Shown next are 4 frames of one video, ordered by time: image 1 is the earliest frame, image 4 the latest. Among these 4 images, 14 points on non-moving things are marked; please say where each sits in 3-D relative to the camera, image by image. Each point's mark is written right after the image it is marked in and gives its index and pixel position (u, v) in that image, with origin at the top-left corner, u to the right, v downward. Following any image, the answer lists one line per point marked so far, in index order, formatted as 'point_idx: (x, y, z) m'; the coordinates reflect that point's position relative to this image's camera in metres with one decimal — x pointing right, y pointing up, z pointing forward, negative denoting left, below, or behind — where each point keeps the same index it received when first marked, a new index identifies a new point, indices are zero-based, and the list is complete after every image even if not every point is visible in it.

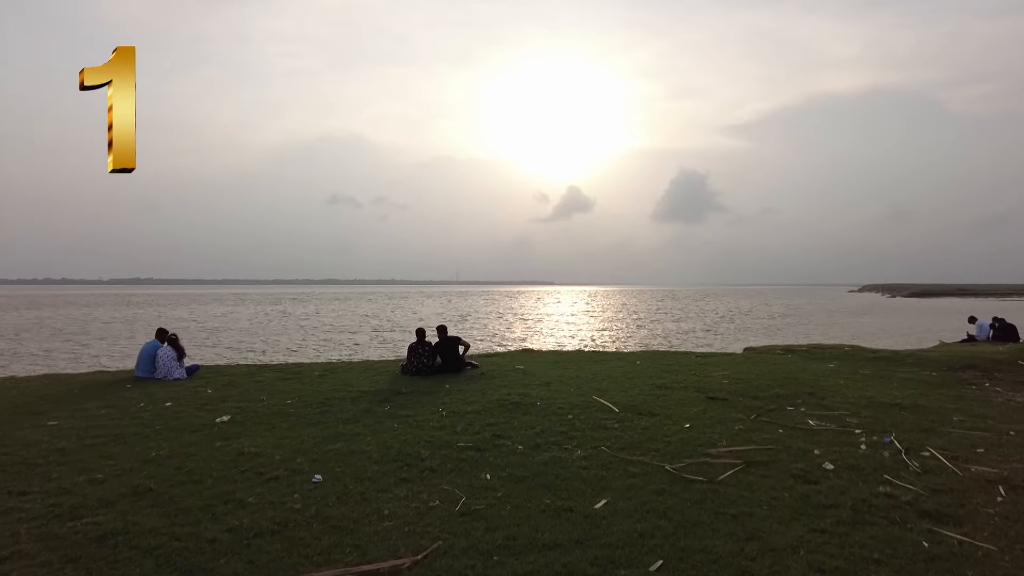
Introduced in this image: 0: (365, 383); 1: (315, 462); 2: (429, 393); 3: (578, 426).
0: (-3.2, -2.1, +13.0) m
1: (-2.5, -2.2, +7.6) m
2: (-1.7, -2.1, +11.8) m
3: (+1.0, -2.1, +9.2) m
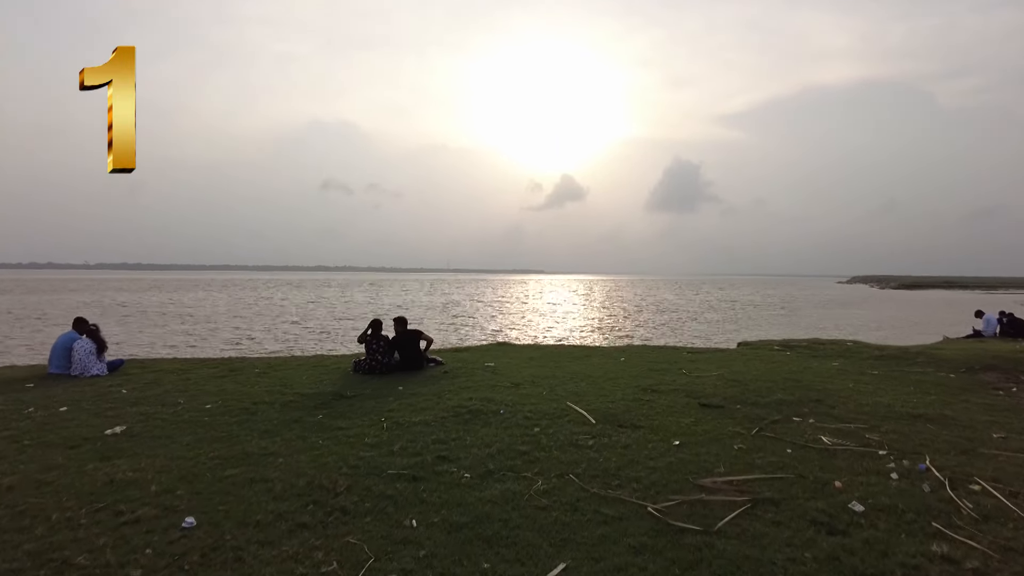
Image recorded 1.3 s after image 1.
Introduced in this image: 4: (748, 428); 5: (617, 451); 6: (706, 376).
0: (-3.9, -1.9, +11.3) m
1: (-3.1, -2.1, +5.9) m
2: (-2.3, -1.9, +10.1) m
3: (+0.4, -2.0, +7.5) m
4: (+3.4, -2.0, +8.5) m
5: (+1.3, -2.0, +7.3) m
6: (+4.2, -1.9, +12.6) m
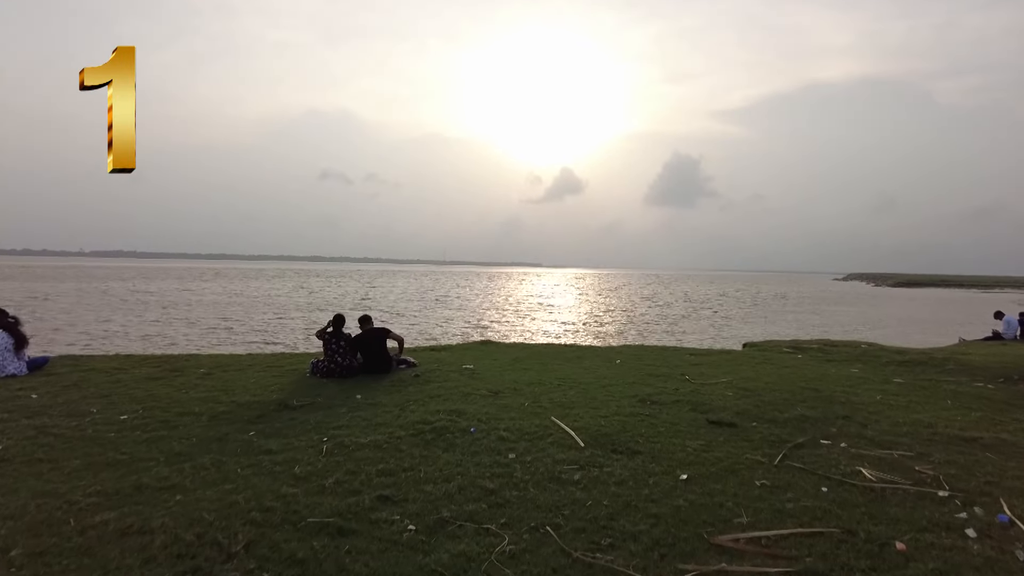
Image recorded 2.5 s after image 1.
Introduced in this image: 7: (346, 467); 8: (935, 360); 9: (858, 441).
0: (-4.3, -1.7, +9.7) m
1: (-3.5, -2.0, +4.3) m
2: (-2.7, -1.7, +8.5) m
3: (+0.1, -1.9, +6.0) m
4: (+3.1, -2.0, +7.0) m
5: (+0.9, -2.0, +5.7) m
6: (+3.8, -1.8, +11.1) m
7: (-1.8, -1.9, +6.3) m
8: (+10.1, -1.7, +14.0) m
9: (+4.4, -2.0, +7.6) m
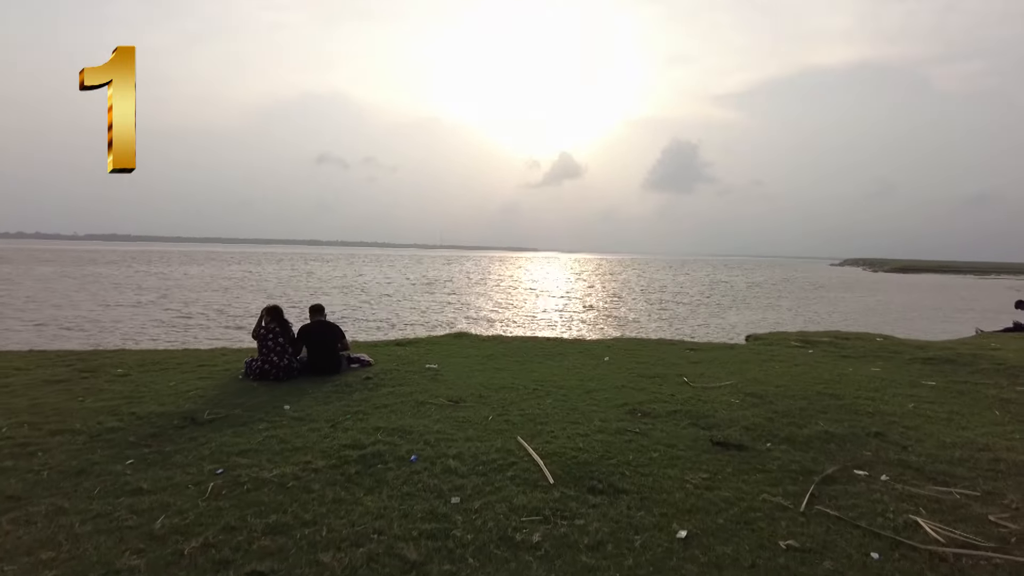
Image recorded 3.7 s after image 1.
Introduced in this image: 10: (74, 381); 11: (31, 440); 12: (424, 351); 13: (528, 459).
0: (-4.8, -1.5, +8.1) m
1: (-3.9, -1.9, +2.7) m
2: (-3.2, -1.6, +6.9) m
3: (-0.4, -1.8, +4.4) m
4: (+2.6, -1.9, +5.4) m
5: (+0.5, -1.9, +4.1) m
6: (+3.3, -1.6, +9.5) m
7: (-2.3, -1.8, +4.6) m
8: (+9.5, -1.5, +12.4) m
9: (+4.0, -1.9, +6.0) m
10: (-6.6, -1.4, +9.0) m
11: (-5.1, -1.6, +6.3) m
12: (-1.7, -1.2, +11.7) m
13: (+0.2, -1.7, +6.0) m
